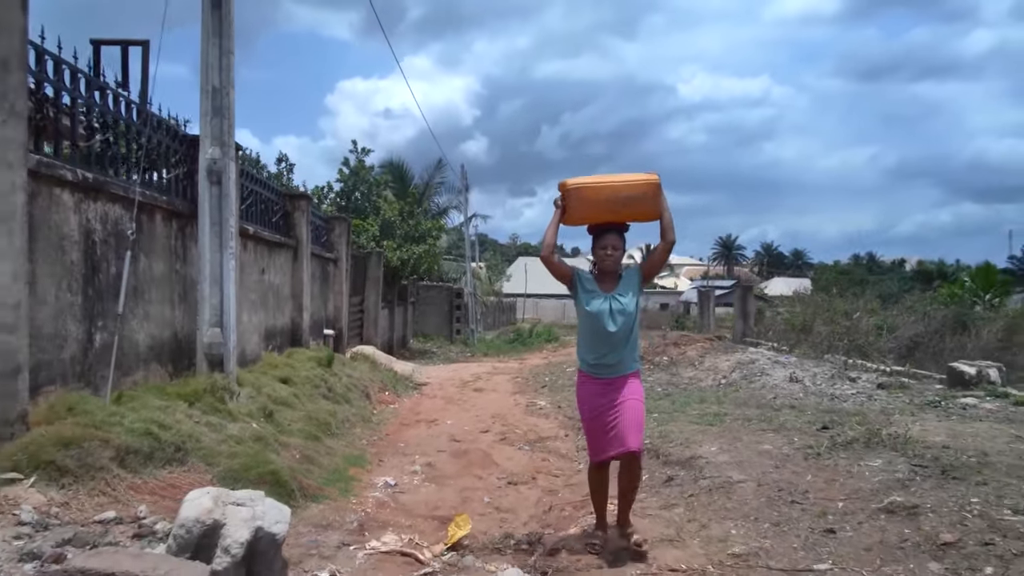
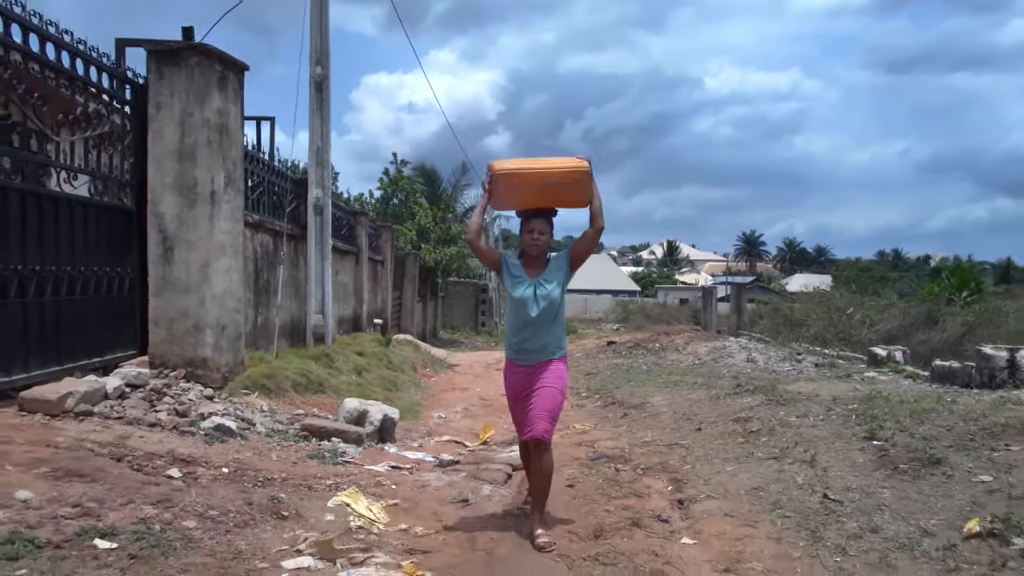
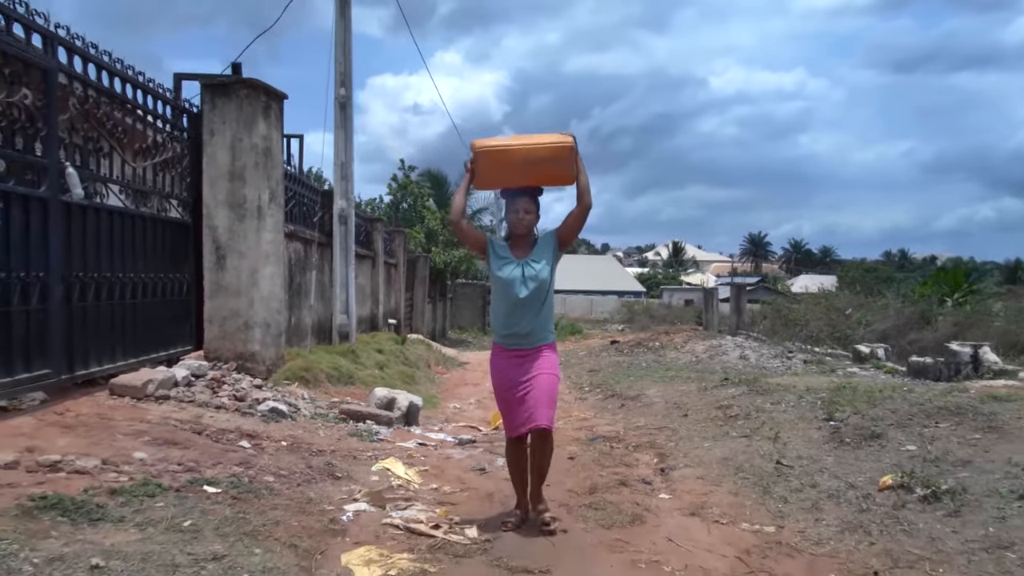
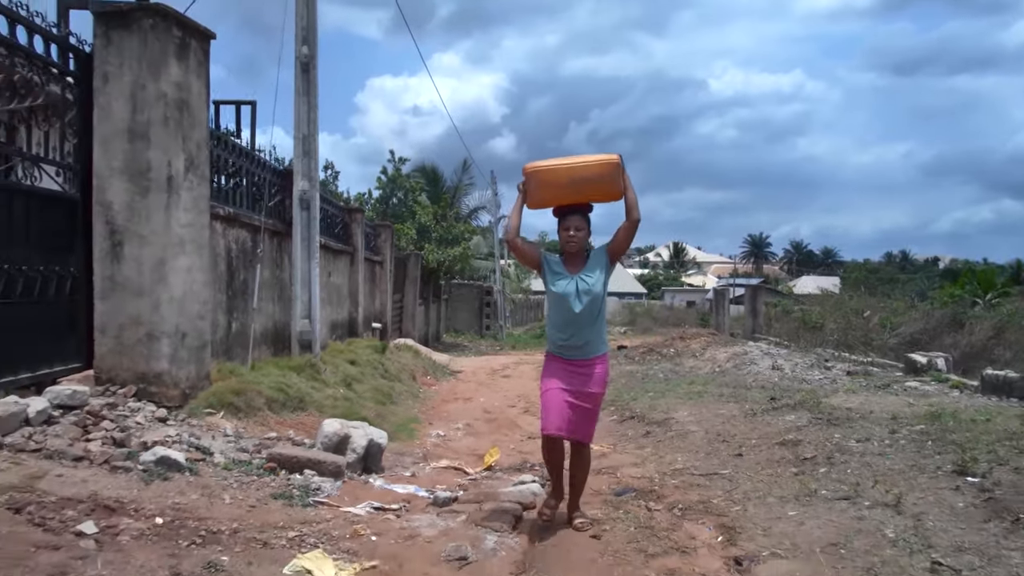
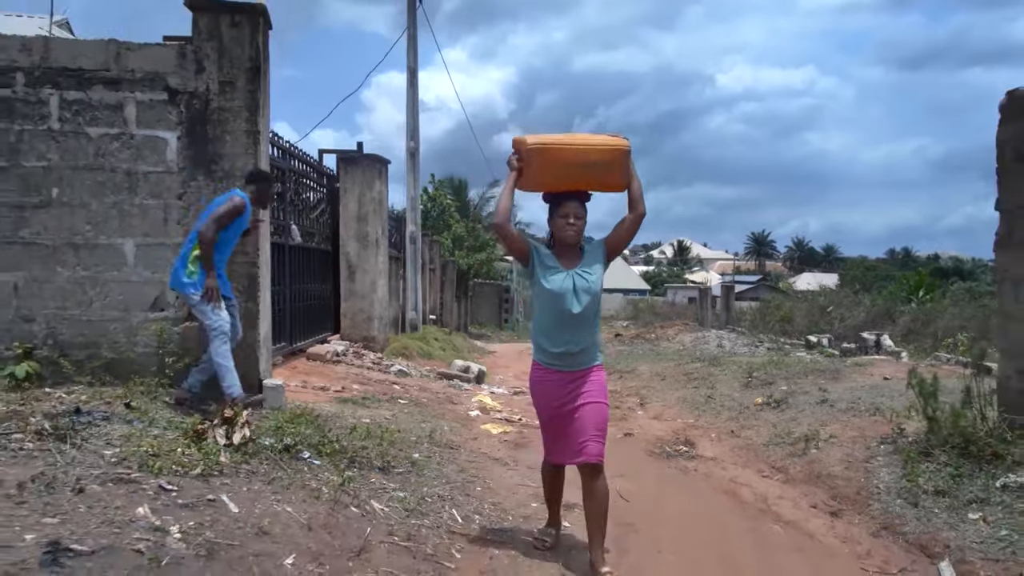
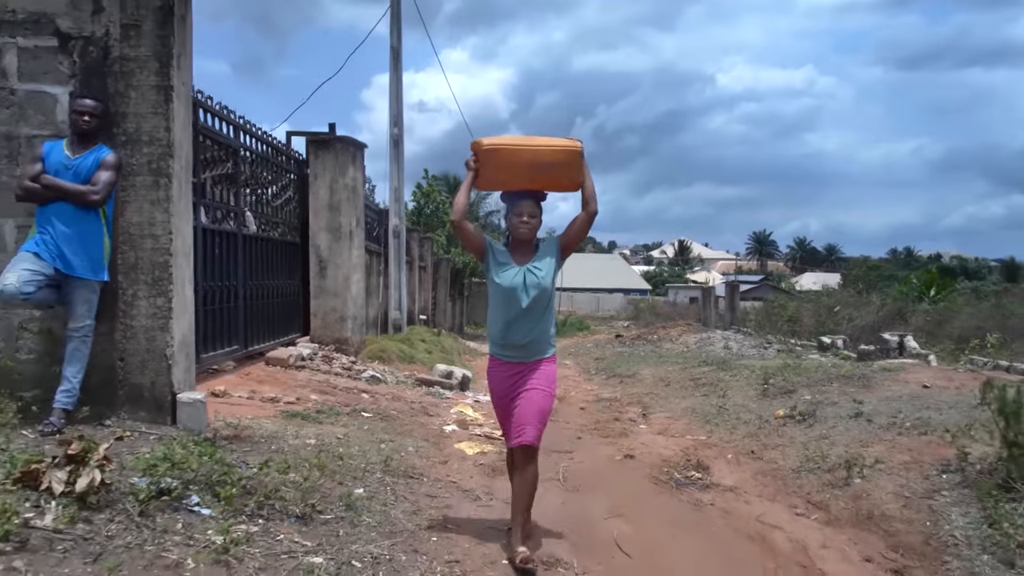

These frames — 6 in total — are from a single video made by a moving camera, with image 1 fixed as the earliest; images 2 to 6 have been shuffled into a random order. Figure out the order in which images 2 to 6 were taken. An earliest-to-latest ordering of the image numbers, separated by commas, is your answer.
4, 2, 3, 6, 5
